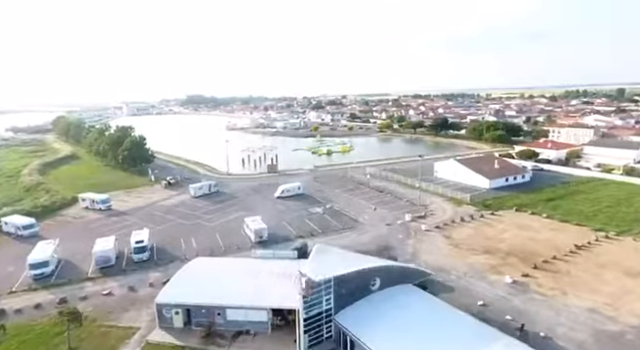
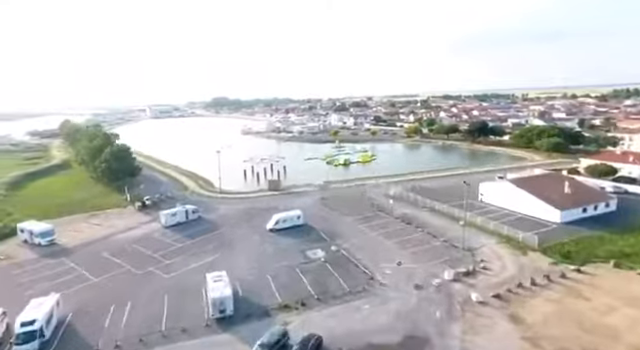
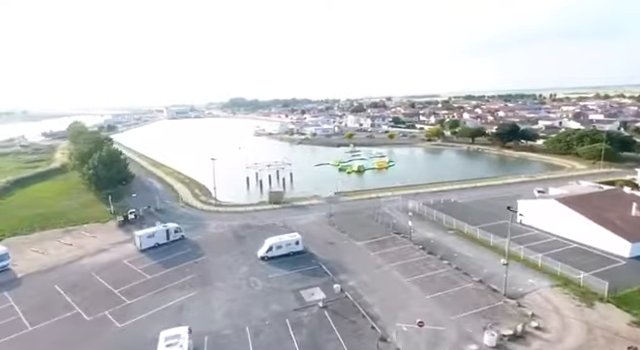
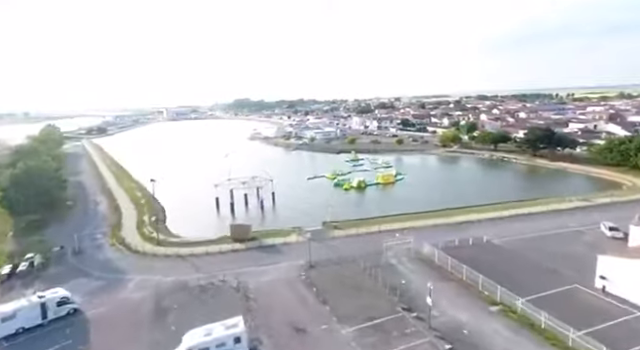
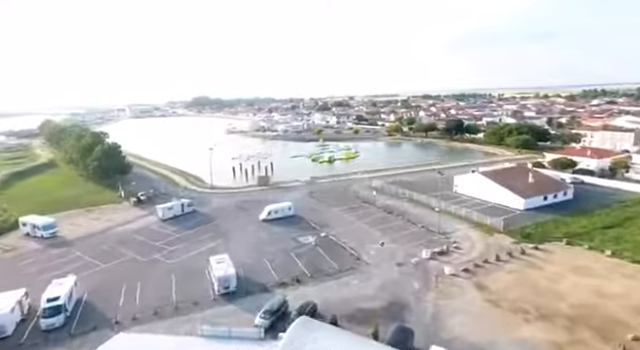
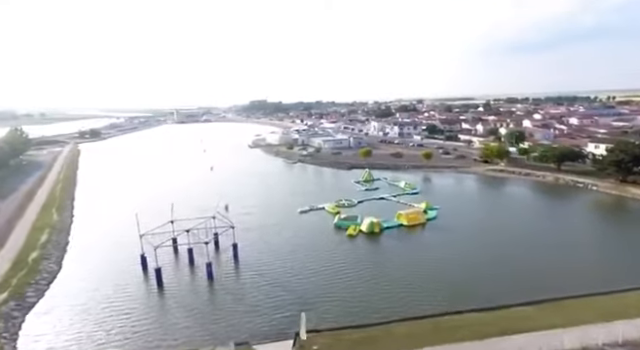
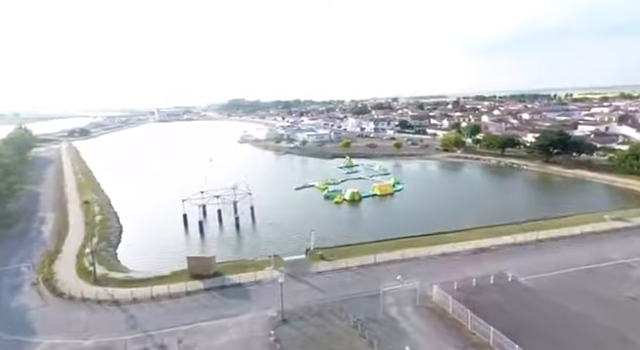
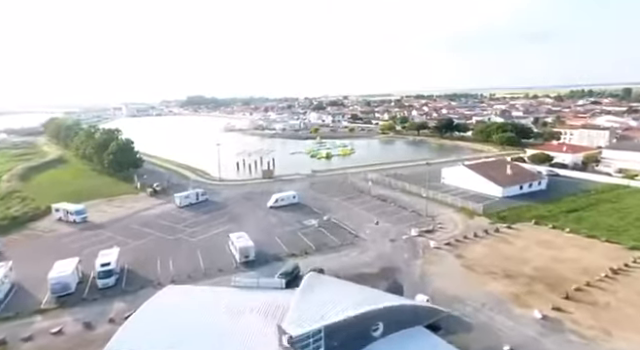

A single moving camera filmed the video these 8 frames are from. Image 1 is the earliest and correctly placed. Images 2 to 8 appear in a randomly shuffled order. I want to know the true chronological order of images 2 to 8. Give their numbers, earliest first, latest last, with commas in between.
8, 5, 2, 3, 4, 7, 6
